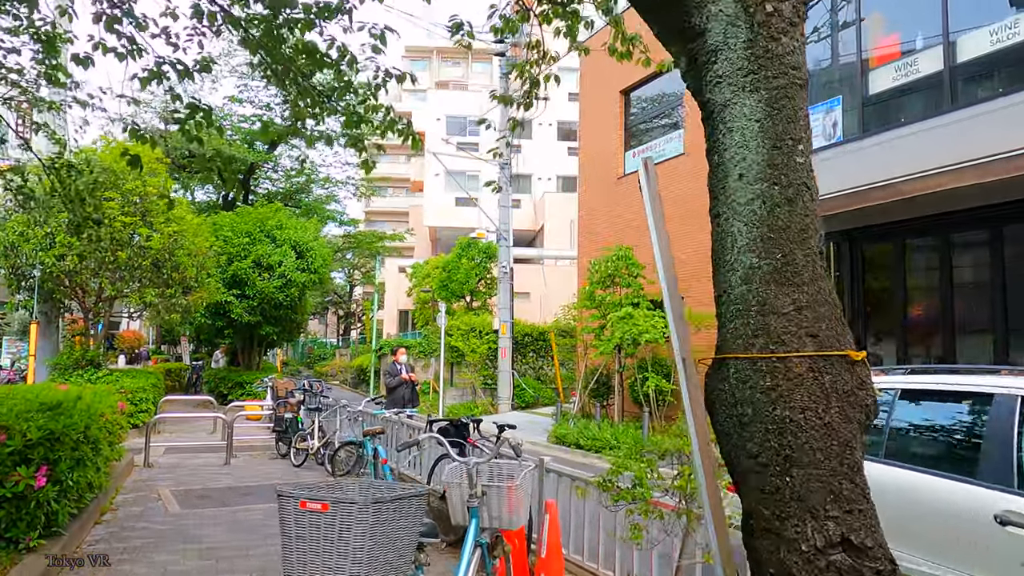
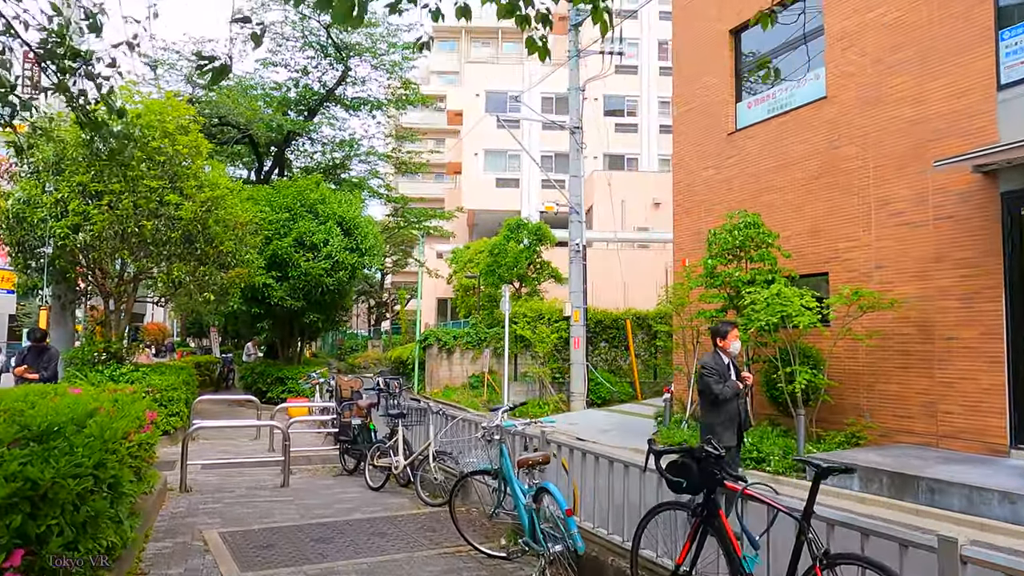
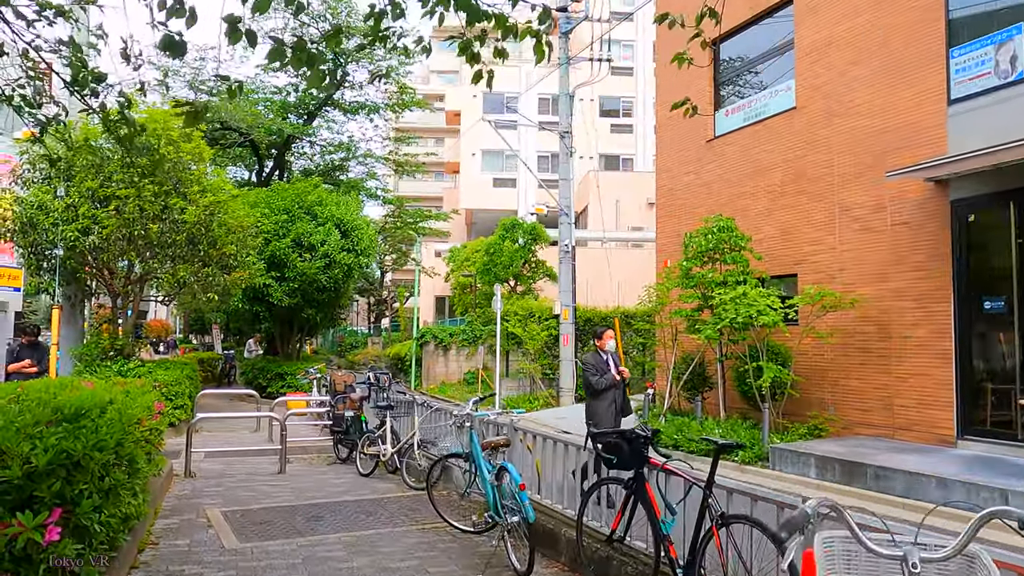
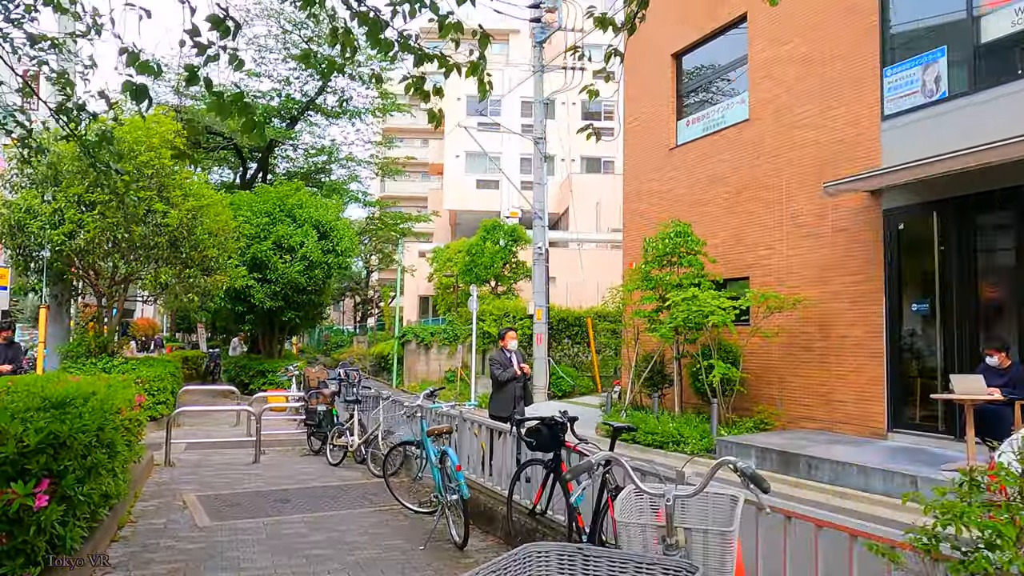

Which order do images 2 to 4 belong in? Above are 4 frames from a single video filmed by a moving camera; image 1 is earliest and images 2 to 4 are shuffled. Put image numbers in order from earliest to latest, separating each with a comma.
4, 3, 2
